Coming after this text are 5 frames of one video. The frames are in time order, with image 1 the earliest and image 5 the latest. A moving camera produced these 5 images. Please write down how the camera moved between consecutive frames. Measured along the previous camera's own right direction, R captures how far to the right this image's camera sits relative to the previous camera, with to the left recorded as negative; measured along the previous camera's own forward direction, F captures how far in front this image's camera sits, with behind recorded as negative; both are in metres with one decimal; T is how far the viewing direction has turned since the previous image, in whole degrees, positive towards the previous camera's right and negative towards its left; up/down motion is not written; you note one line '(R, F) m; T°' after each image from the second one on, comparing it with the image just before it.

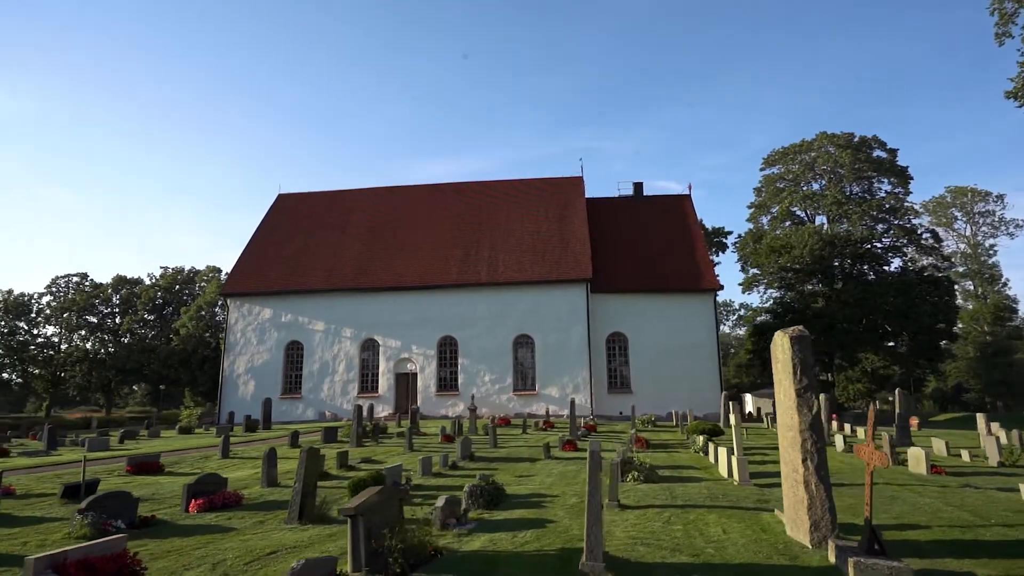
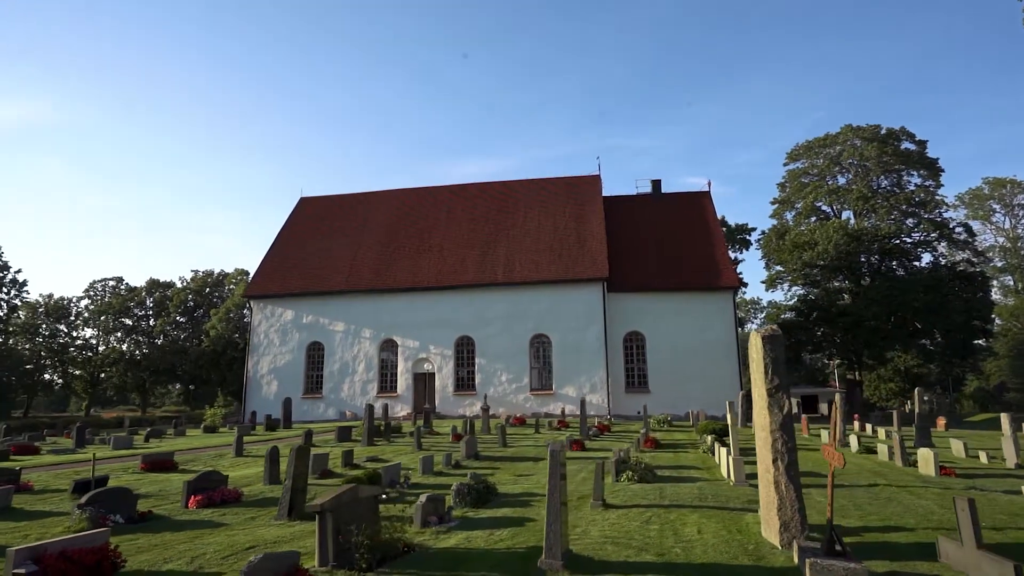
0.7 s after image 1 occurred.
(+0.6, -0.1) m; -3°
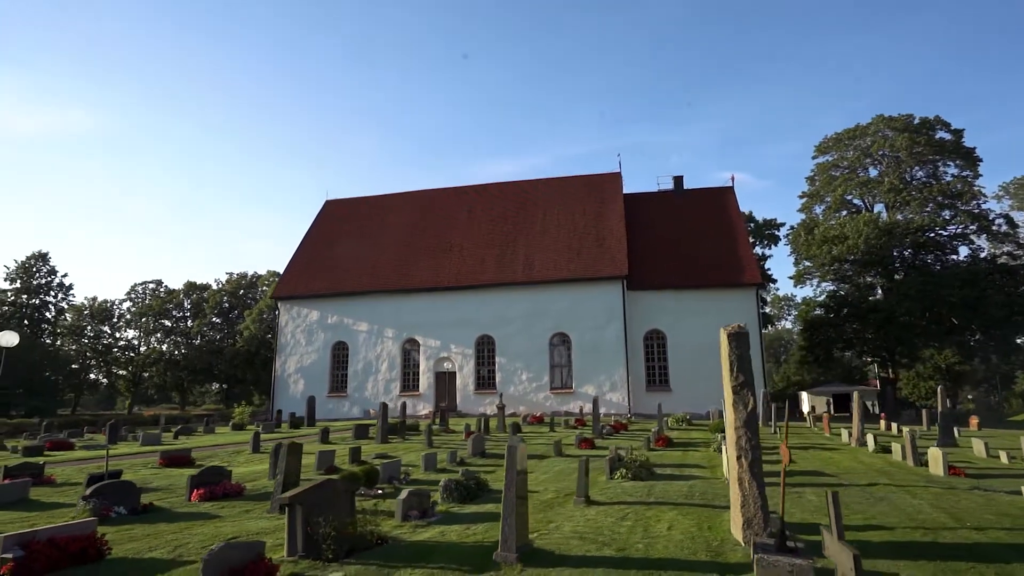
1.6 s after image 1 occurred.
(+0.7, -0.1) m; -3°
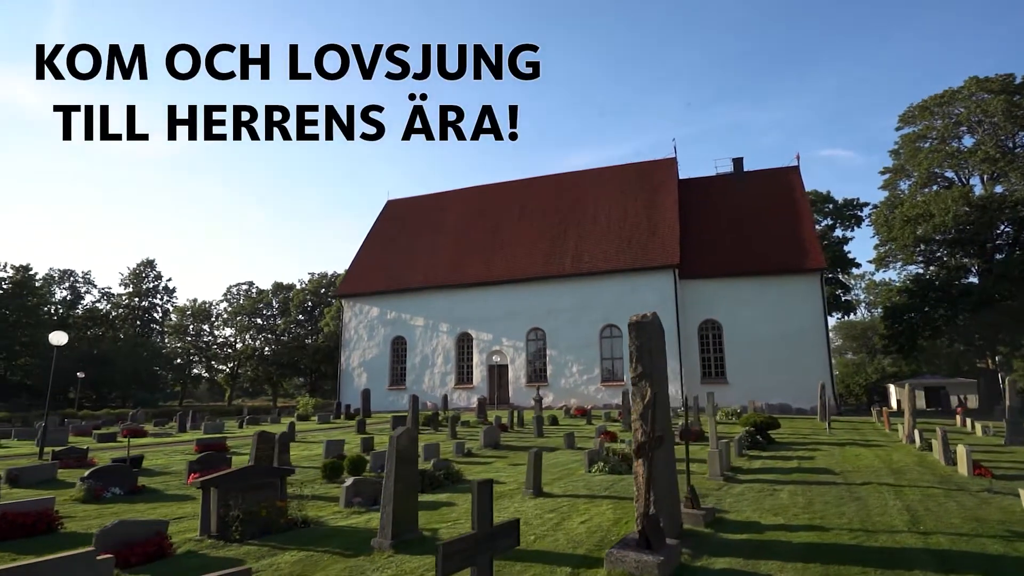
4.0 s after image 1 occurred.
(+2.0, +0.1) m; -8°
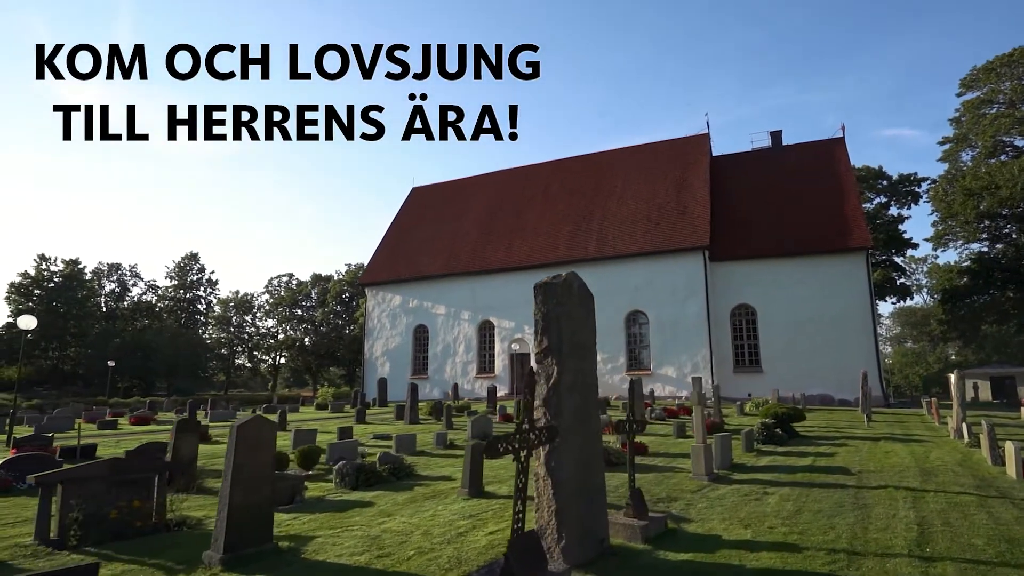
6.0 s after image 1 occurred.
(+1.4, +1.4) m; -5°
